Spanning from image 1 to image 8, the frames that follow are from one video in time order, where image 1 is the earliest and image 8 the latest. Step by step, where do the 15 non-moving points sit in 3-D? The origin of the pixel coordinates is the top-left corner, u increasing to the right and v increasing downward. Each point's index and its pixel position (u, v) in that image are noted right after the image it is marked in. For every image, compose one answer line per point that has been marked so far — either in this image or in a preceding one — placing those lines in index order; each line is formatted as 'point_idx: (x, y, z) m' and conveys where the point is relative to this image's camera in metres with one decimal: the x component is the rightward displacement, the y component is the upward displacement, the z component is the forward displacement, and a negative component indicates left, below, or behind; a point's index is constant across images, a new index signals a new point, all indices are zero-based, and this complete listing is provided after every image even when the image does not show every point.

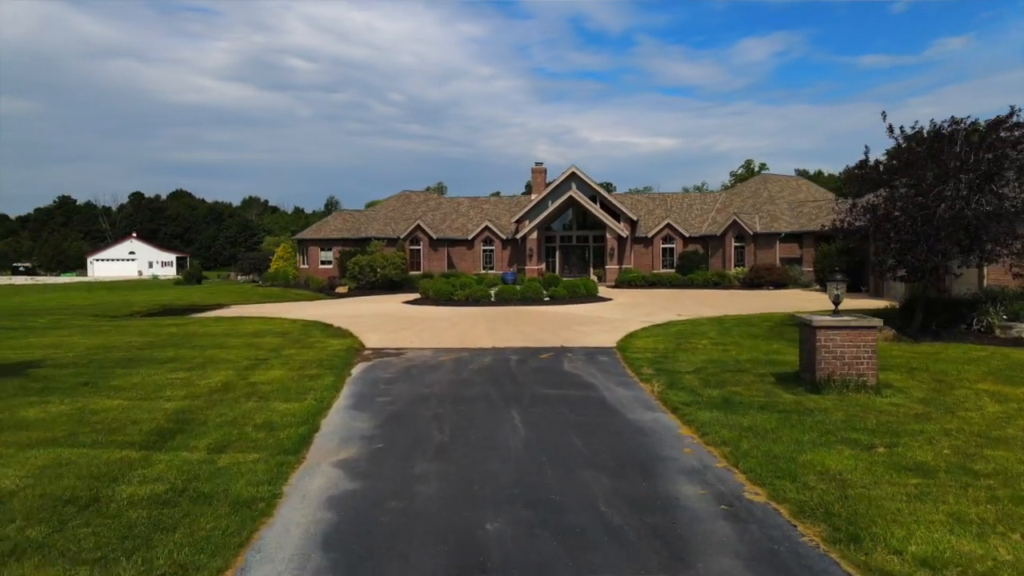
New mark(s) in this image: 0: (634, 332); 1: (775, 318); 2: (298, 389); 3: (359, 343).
0: (+2.8, -1.0, +17.1) m
1: (+6.9, -0.8, +19.4) m
2: (-3.0, -1.4, +10.4) m
3: (-3.4, -1.2, +16.5) m
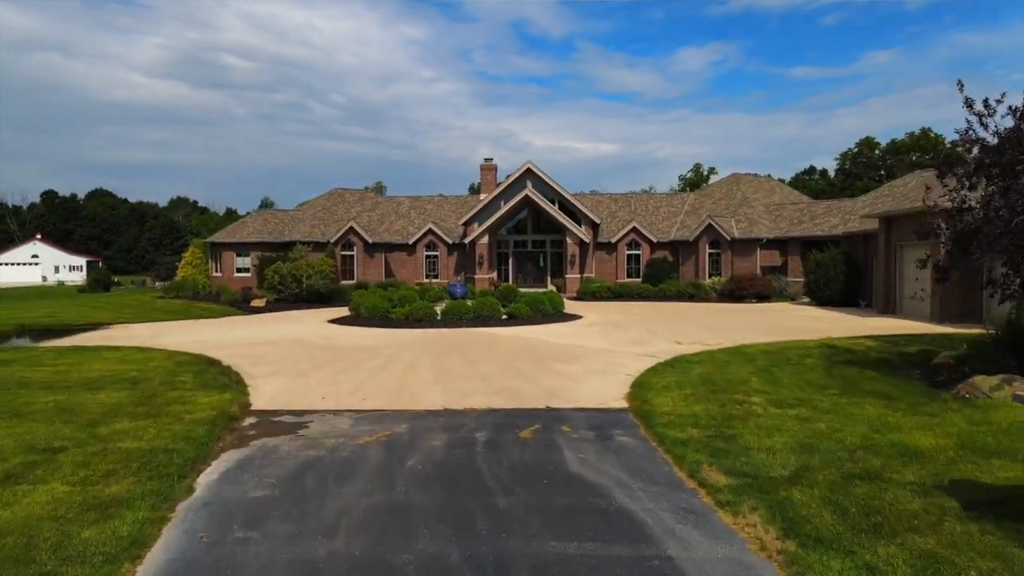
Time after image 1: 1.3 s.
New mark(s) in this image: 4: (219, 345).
0: (+2.1, -1.5, +12.2) m
1: (+6.0, -1.3, +14.8) m
2: (-3.2, -1.8, +5.1) m
3: (-4.0, -1.7, +11.1) m
4: (-7.2, -1.4, +18.1) m
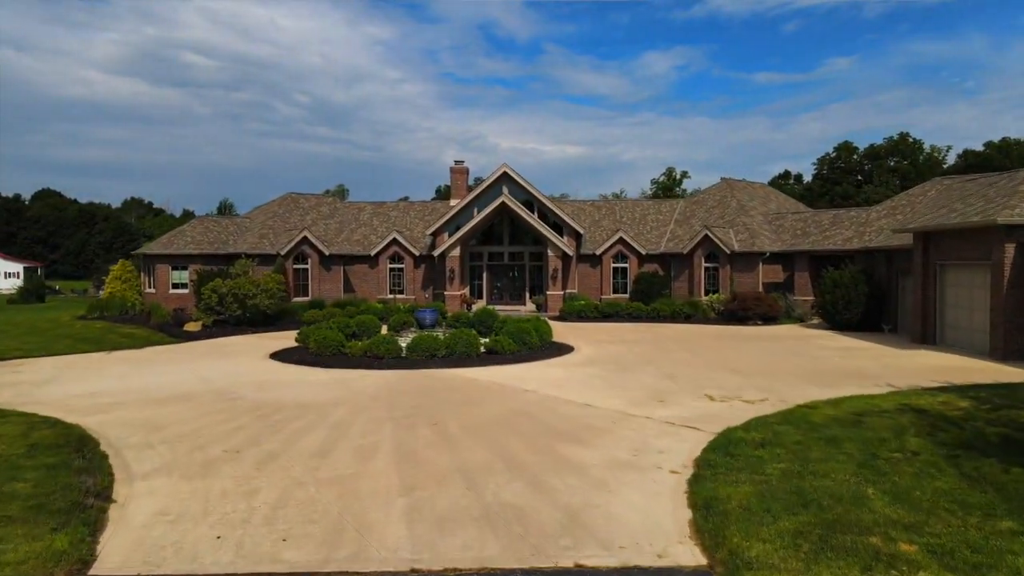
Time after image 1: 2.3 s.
0: (+2.1, -2.2, +8.3) m
1: (+5.9, -2.0, +11.1) m
2: (-2.8, -2.6, +1.0) m
3: (-3.9, -2.4, +6.9) m
4: (-7.5, -2.2, +13.8) m
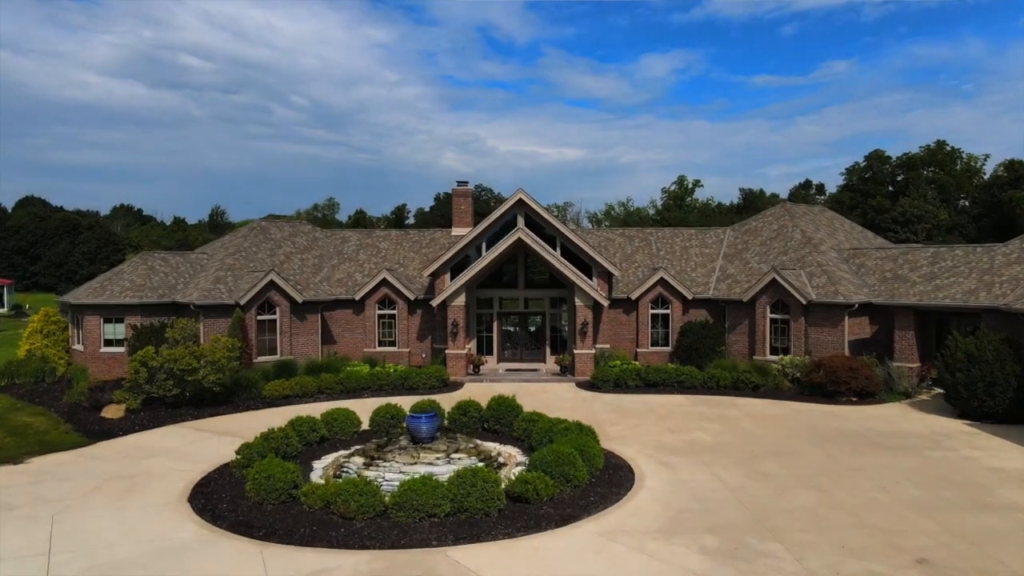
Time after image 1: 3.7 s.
0: (+2.8, -4.2, +1.6) m
1: (+6.6, -4.0, +4.4) m
2: (-2.1, -4.5, -5.7) m
3: (-3.2, -4.4, +0.2) m
4: (-6.8, -4.2, +7.1) m
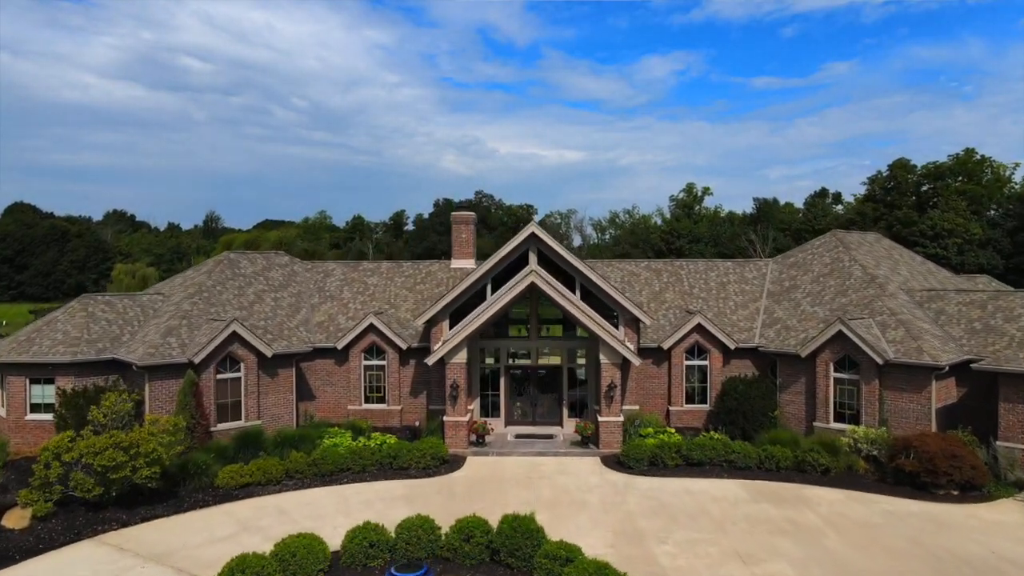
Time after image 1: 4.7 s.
0: (+3.2, -5.8, -3.0) m
1: (+6.9, -5.6, -0.2) m
2: (-1.8, -6.1, -10.3) m
3: (-2.9, -5.9, -4.4) m
4: (-6.4, -5.7, +2.6) m
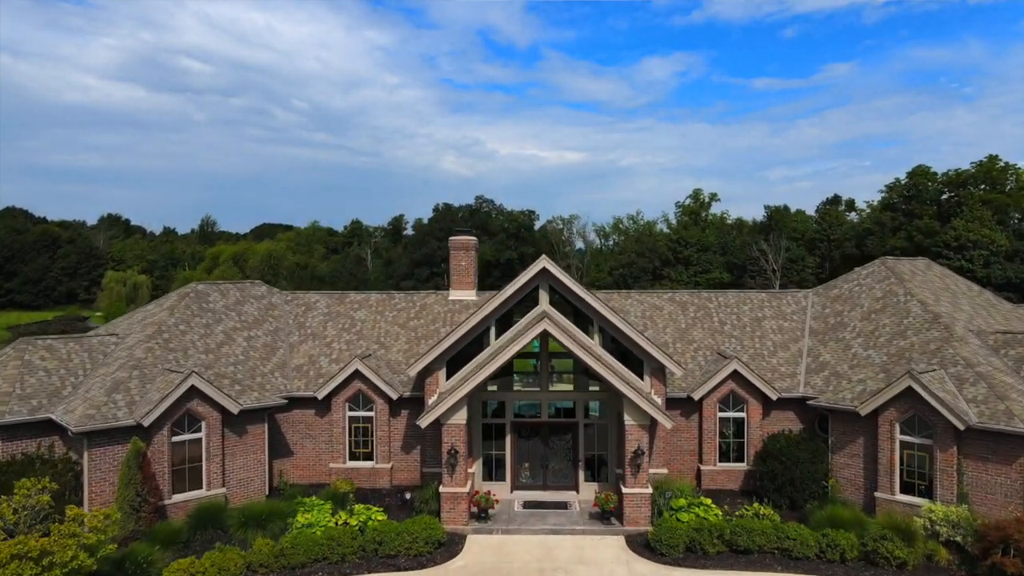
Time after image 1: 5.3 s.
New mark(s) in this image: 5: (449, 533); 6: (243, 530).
0: (+3.4, -6.9, -6.4) m
1: (+7.1, -6.7, -3.6) m
2: (-1.6, -7.2, -13.7) m
3: (-2.7, -7.1, -7.8) m
4: (-6.2, -6.9, -0.9) m
5: (-1.6, -6.1, +18.7) m
6: (-6.3, -5.7, +17.6) m
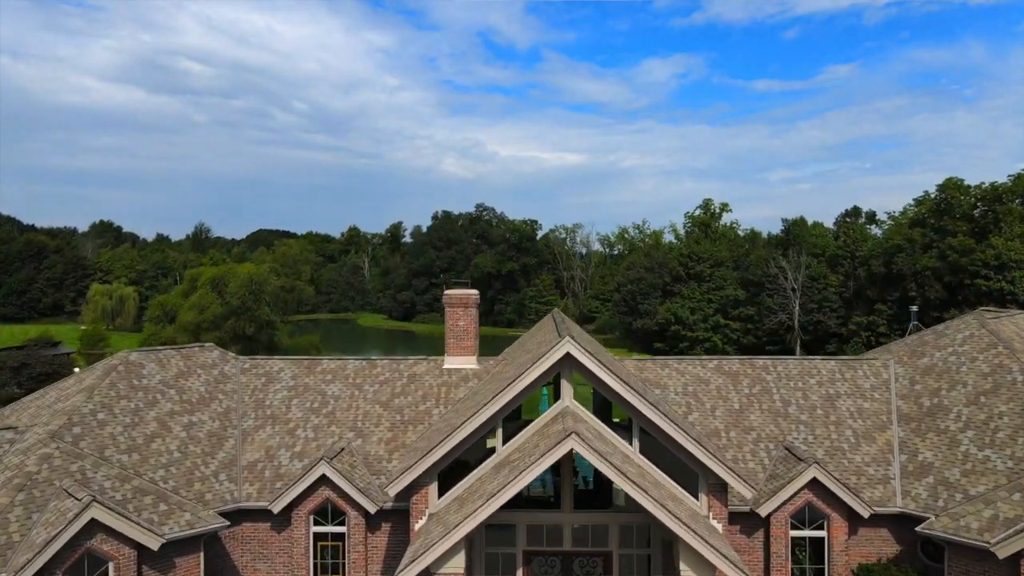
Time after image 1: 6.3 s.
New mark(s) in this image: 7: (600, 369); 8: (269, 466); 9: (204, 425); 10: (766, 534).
0: (+3.6, -8.8, -11.4) m
1: (+7.4, -8.6, -8.6) m
2: (-1.3, -9.0, -18.8) m
3: (-2.4, -8.9, -12.8) m
4: (-5.9, -8.7, -5.9) m
5: (-1.3, -8.0, +13.6) m
6: (-6.0, -7.6, +12.6) m
7: (+1.8, -1.7, +15.2) m
8: (-6.0, -4.4, +18.3) m
9: (-7.9, -3.4, +19.0) m
10: (+5.8, -5.7, +16.9) m
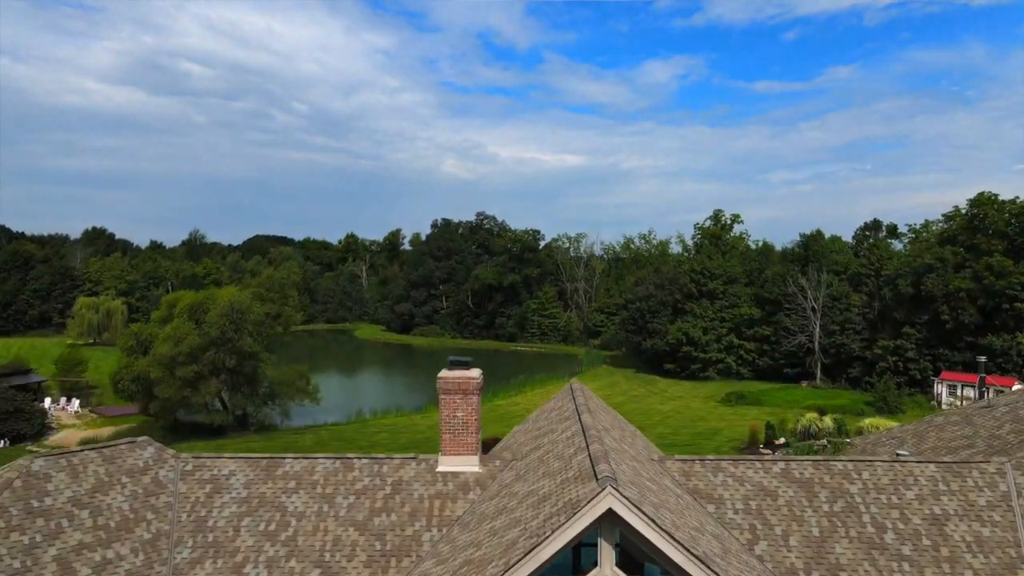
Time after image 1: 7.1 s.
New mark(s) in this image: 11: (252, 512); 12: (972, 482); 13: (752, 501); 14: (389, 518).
0: (+3.9, -10.6, -16.0) m
1: (+7.7, -10.4, -13.1) m
2: (-1.1, -10.8, -23.3) m
3: (-2.2, -10.7, -17.3) m
4: (-5.7, -10.6, -10.4) m
5: (-1.1, -9.9, +9.1) m
6: (-5.8, -9.4, +8.1) m
7: (+2.1, -3.5, +10.7) m
8: (-5.8, -6.2, +13.8) m
9: (-7.6, -5.3, +14.5) m
10: (+6.1, -7.5, +12.4) m
11: (-5.6, -4.7, +16.0) m
12: (+10.0, -4.2, +16.1) m
13: (+5.2, -4.5, +15.8) m
14: (-2.6, -4.7, +15.7) m
